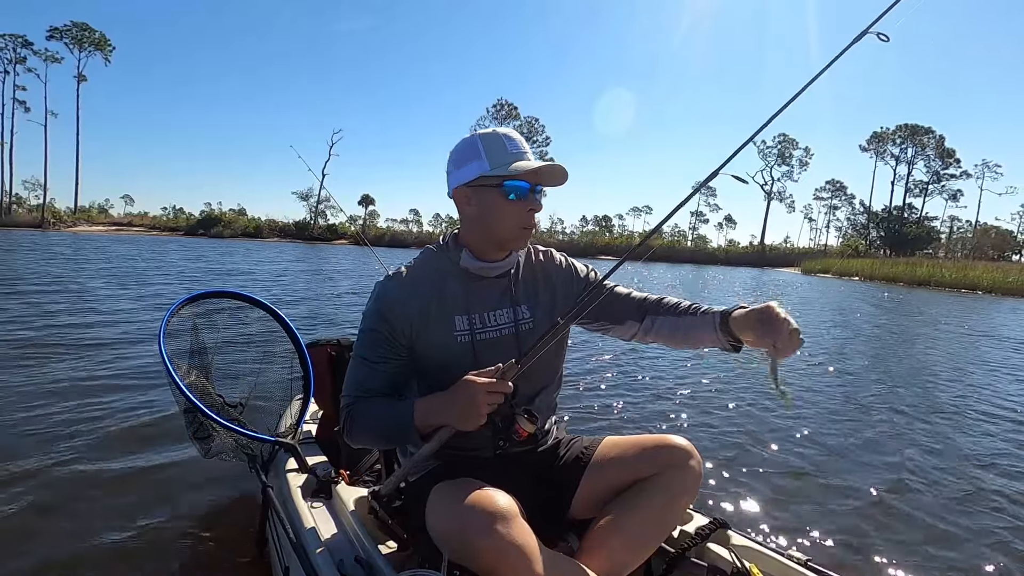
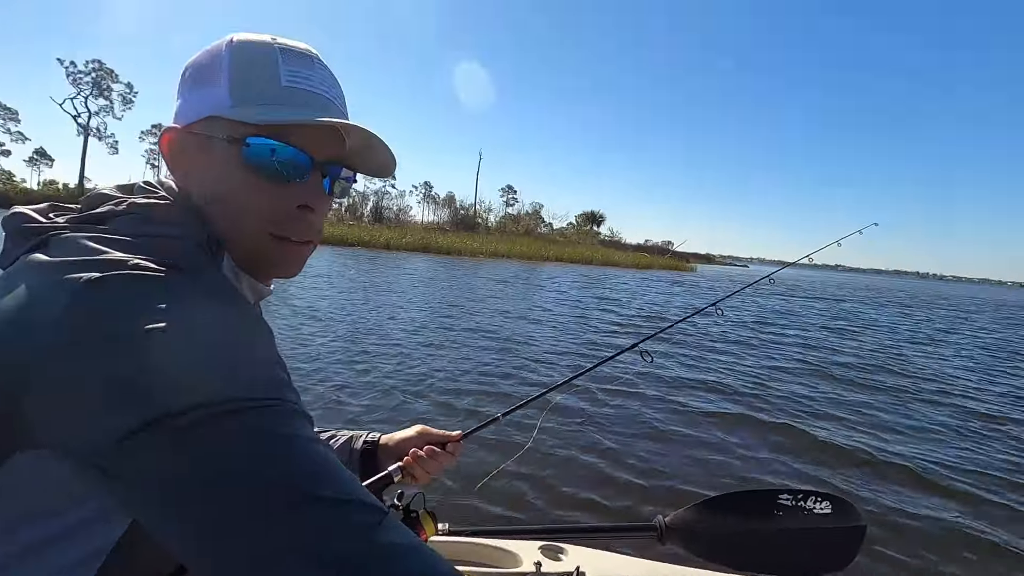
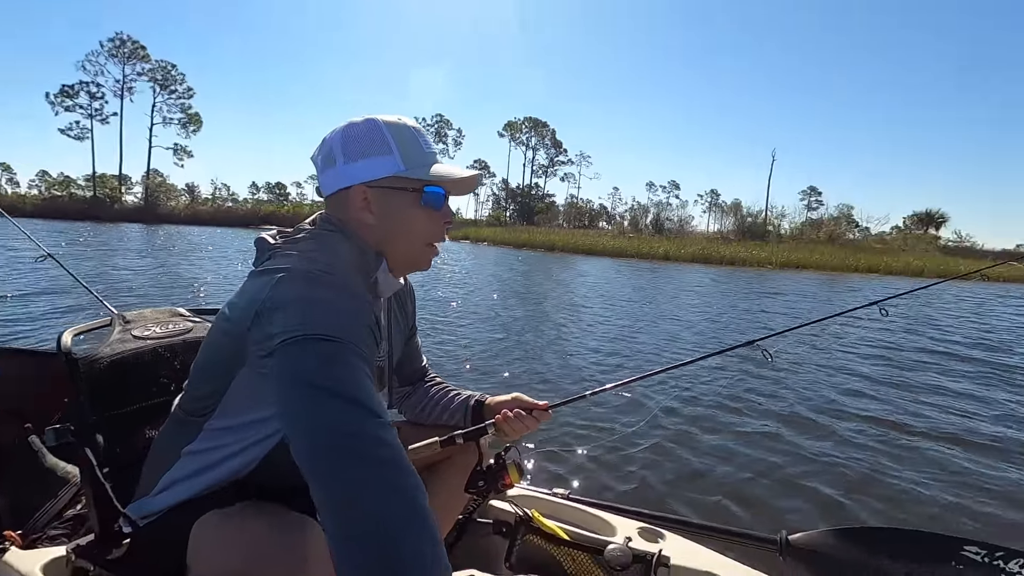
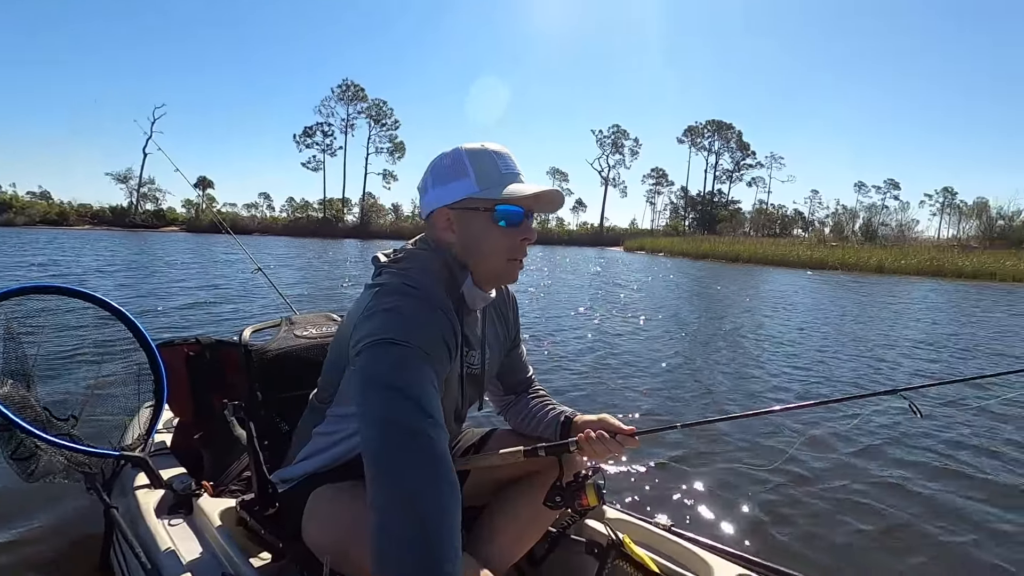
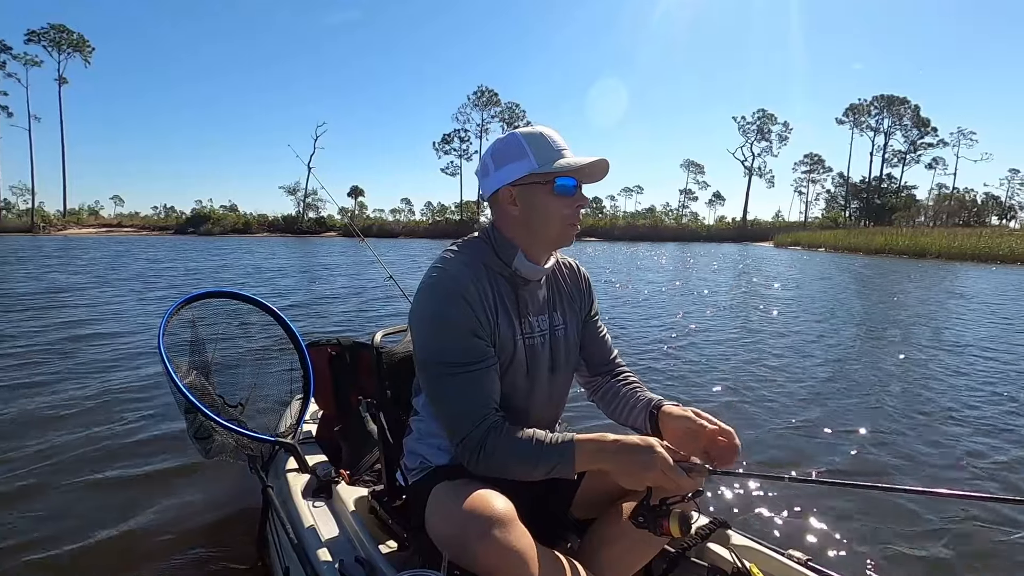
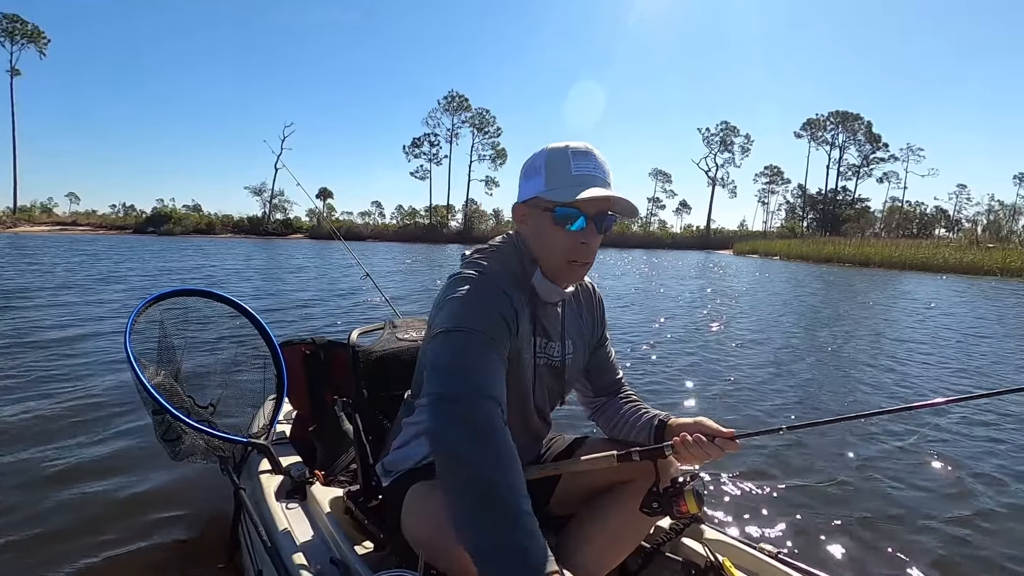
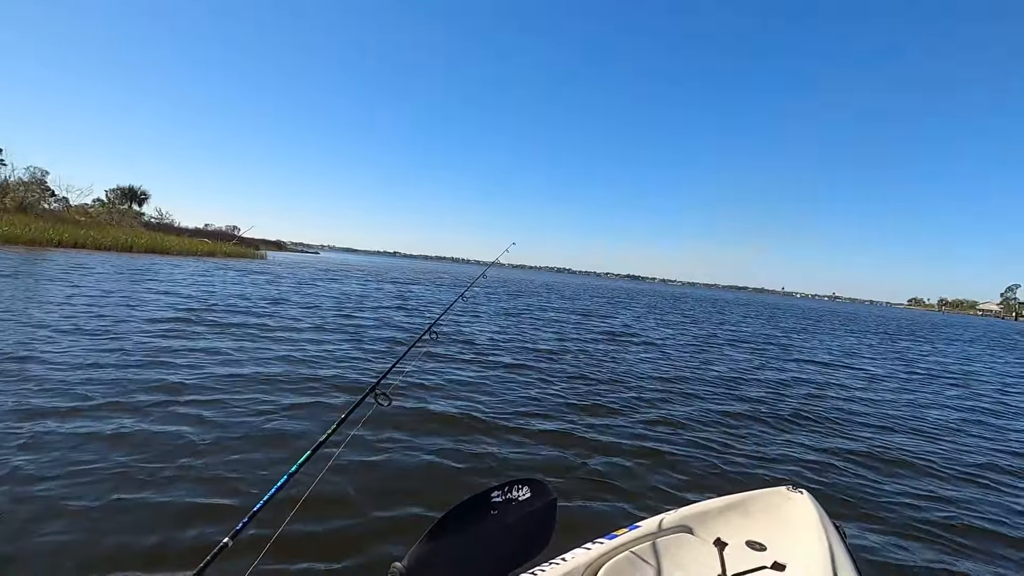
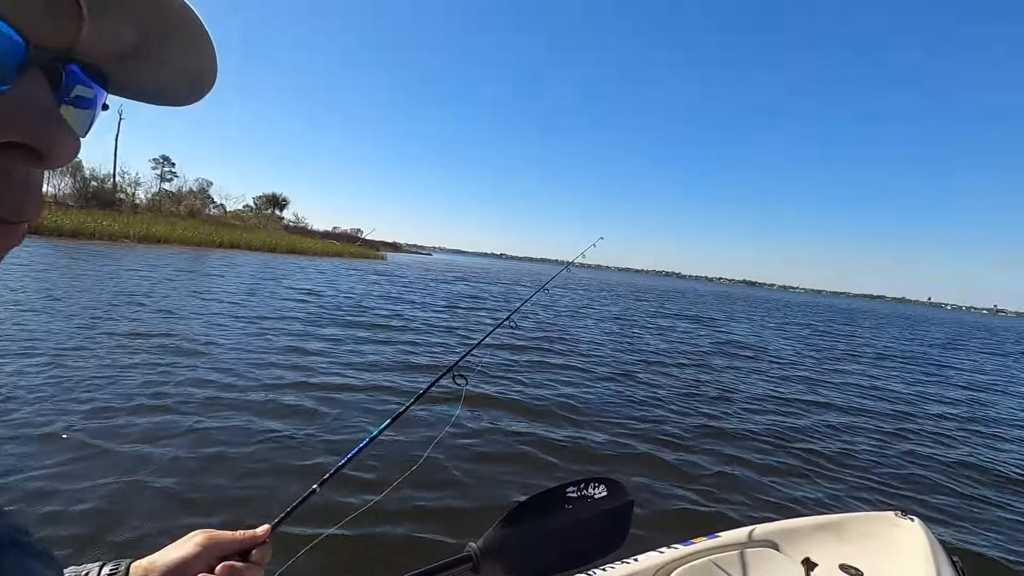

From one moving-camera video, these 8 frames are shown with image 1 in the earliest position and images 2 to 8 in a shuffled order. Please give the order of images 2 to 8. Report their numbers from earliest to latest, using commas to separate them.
5, 6, 4, 3, 2, 8, 7
